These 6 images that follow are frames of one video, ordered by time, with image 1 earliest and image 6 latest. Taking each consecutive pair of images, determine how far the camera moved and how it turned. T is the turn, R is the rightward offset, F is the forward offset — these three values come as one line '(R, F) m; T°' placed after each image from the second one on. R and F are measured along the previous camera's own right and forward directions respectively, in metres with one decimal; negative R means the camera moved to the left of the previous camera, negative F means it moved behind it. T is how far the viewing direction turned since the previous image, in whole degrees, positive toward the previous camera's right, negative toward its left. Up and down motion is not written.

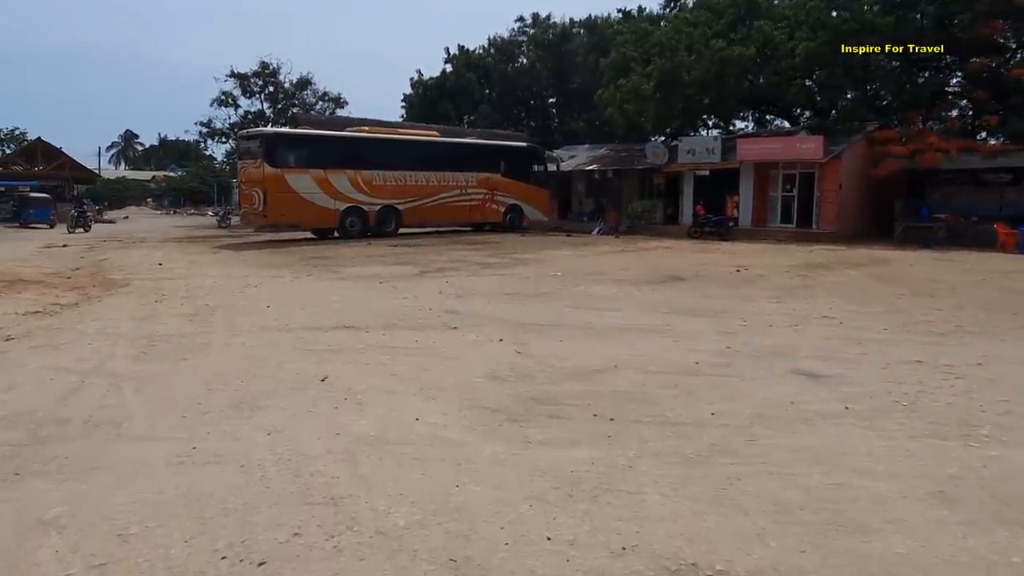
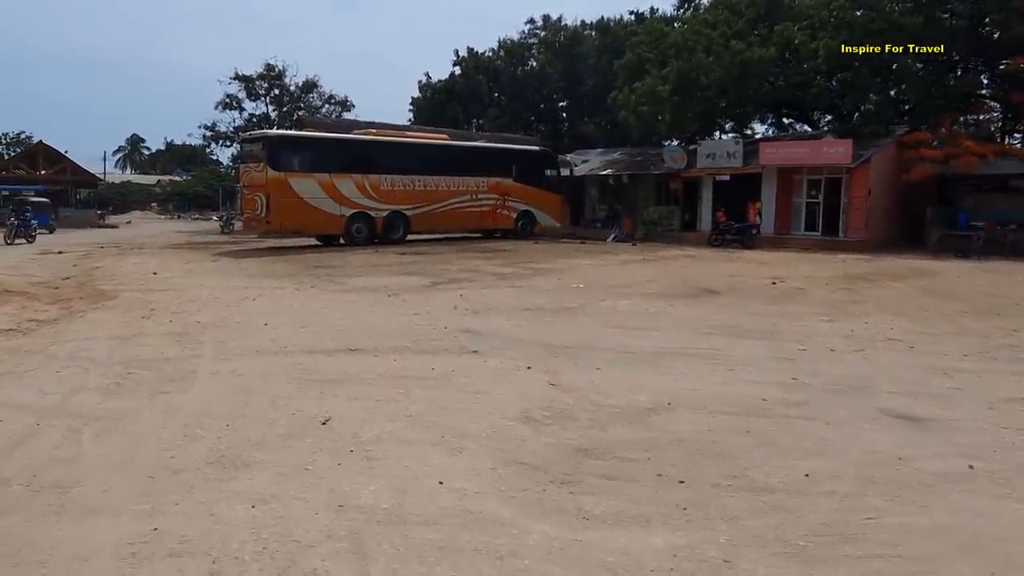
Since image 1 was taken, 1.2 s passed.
(-0.3, +1.2) m; 0°
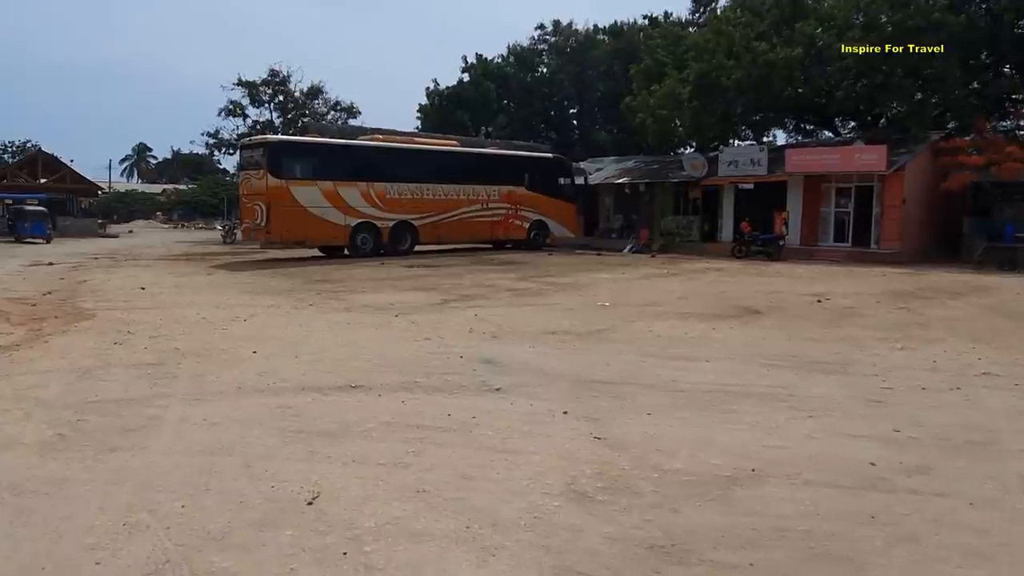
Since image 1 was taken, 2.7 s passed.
(-0.2, +1.4) m; 0°
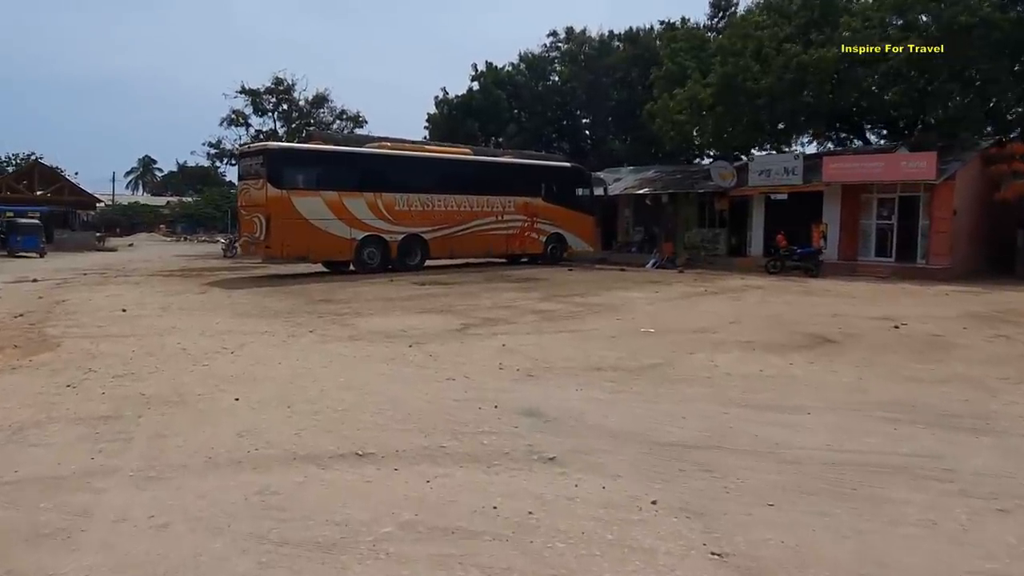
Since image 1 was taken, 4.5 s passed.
(-0.4, +1.9) m; 0°
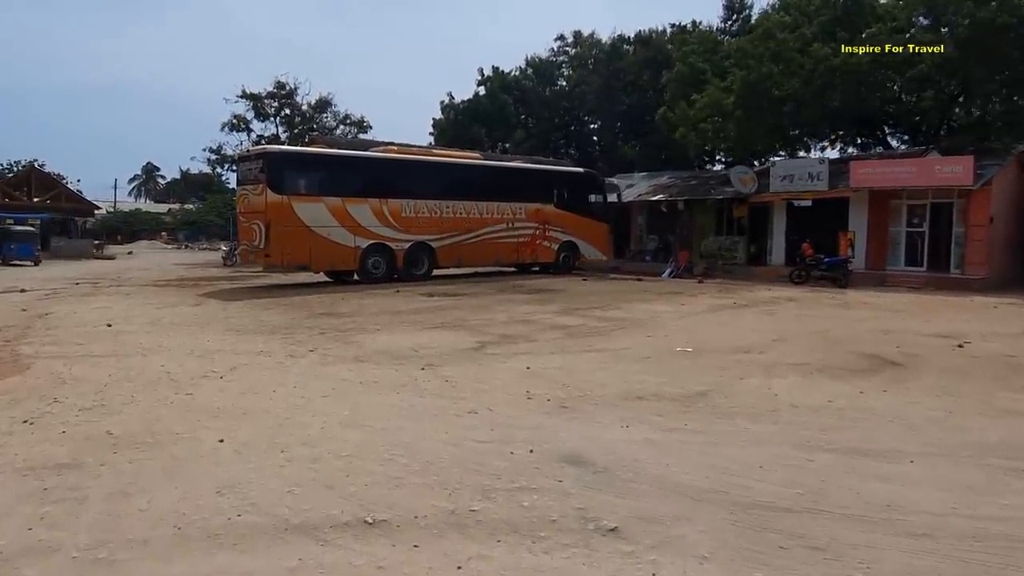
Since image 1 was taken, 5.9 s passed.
(-0.3, +1.2) m; 0°
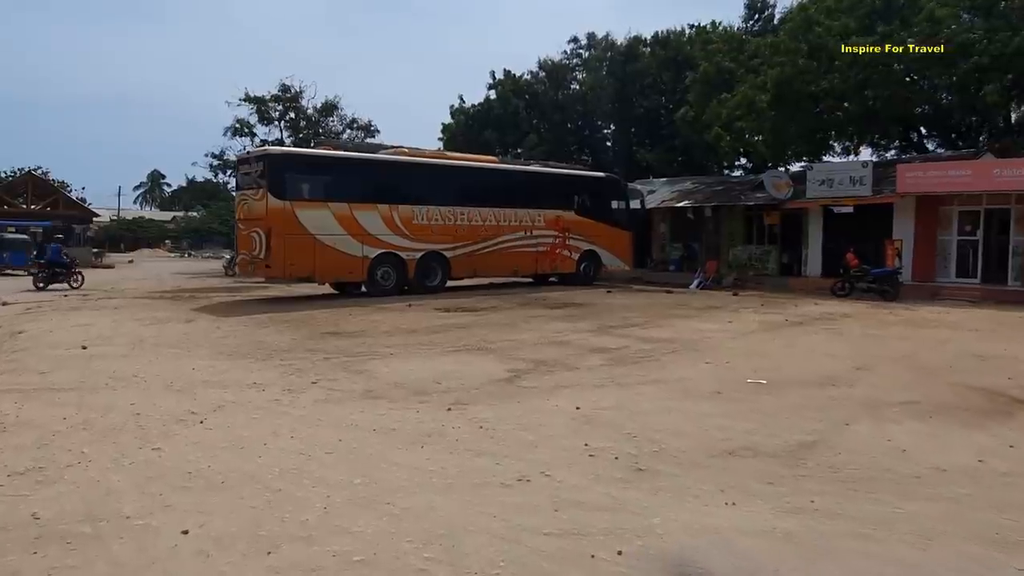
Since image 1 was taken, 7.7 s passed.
(-0.4, +1.8) m; 0°
